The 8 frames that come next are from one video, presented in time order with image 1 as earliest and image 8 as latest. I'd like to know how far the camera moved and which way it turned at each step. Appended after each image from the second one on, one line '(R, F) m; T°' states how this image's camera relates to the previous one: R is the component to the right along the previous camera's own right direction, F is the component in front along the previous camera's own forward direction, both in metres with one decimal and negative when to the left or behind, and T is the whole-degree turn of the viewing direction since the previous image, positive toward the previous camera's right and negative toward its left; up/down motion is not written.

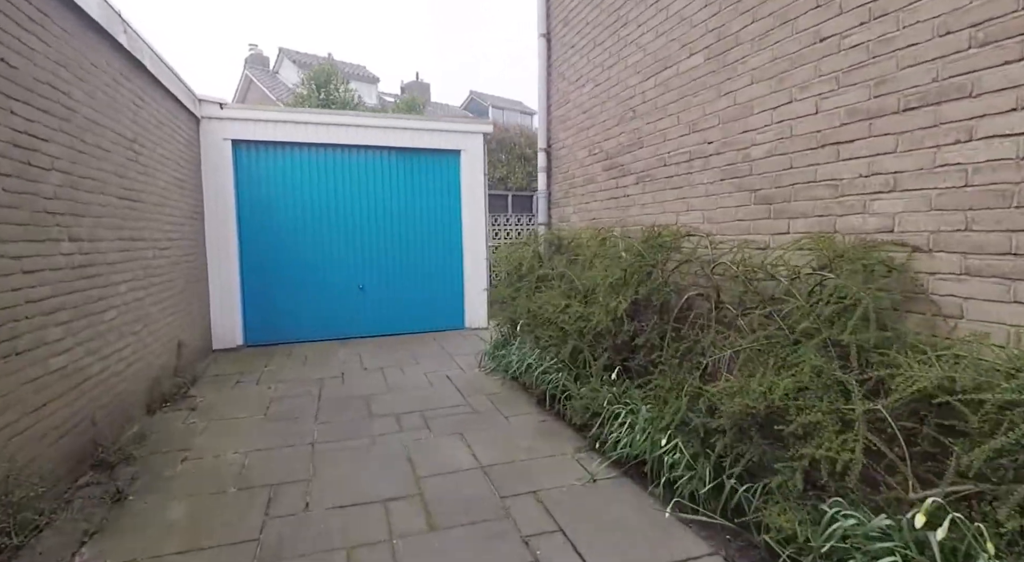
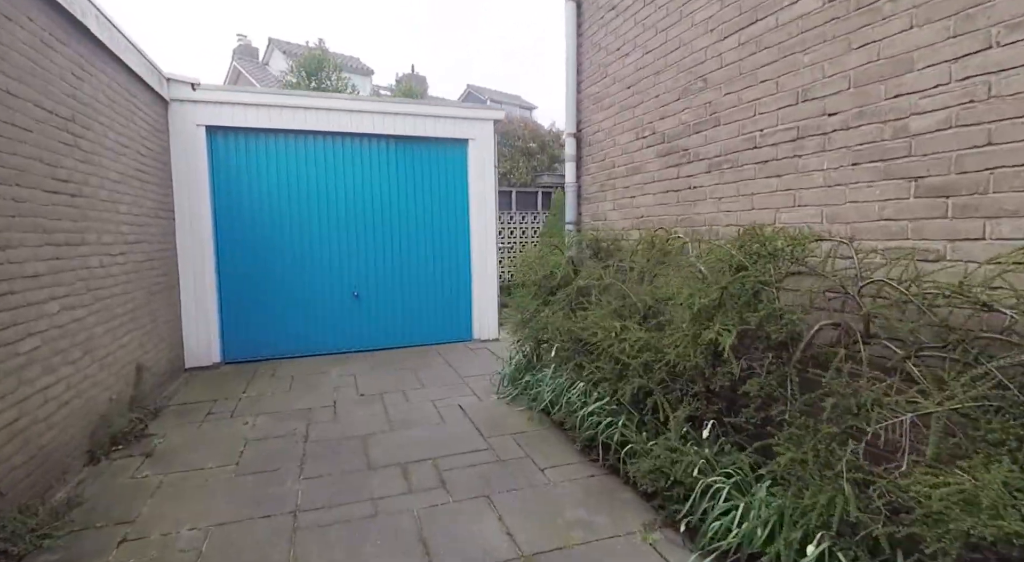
(-0.2, +0.8) m; +1°
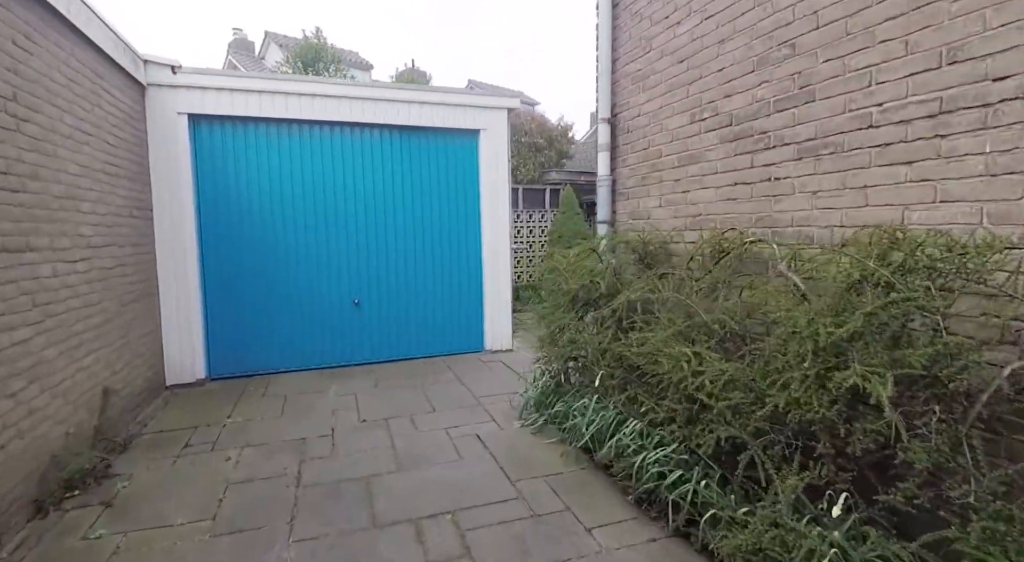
(-0.2, +0.6) m; 0°
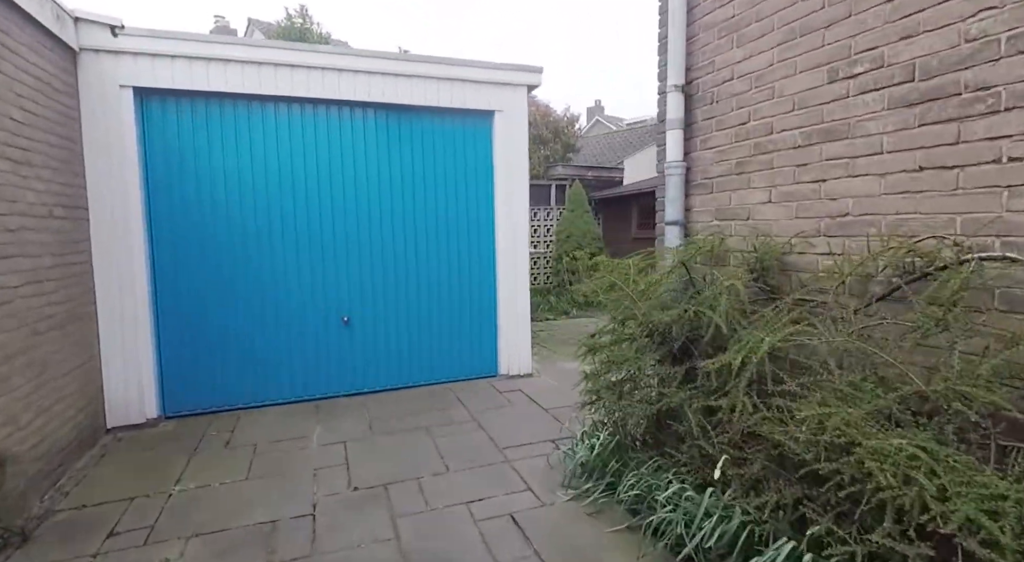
(-0.2, +0.9) m; +1°
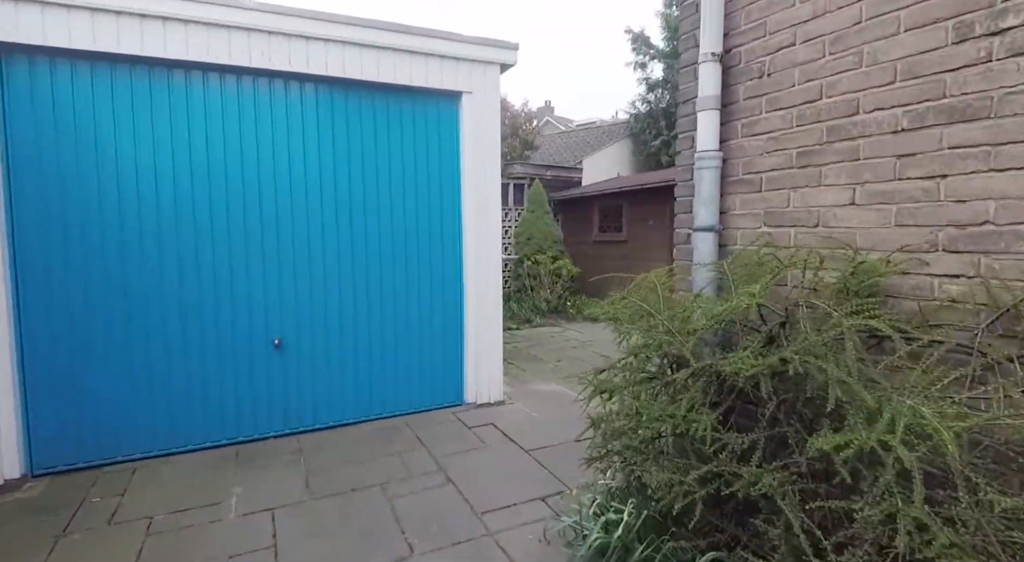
(-0.2, +0.7) m; +5°
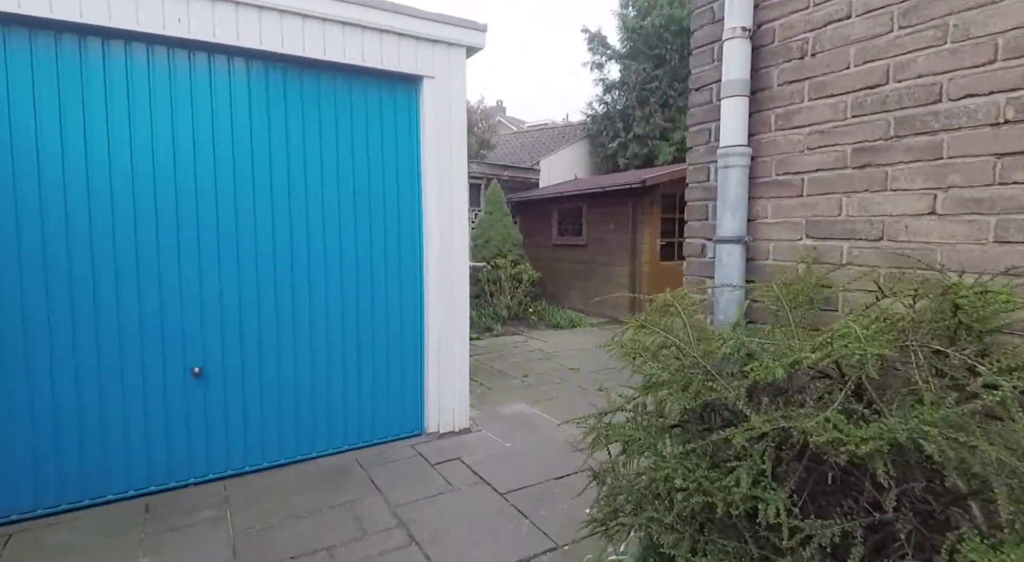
(-0.1, +0.4) m; +5°
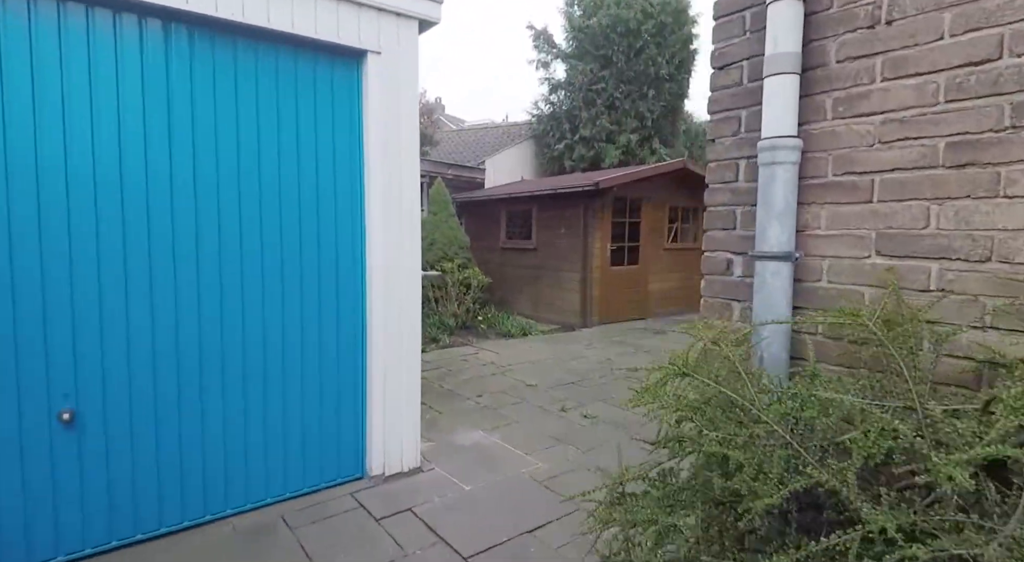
(-0.1, +0.5) m; +6°
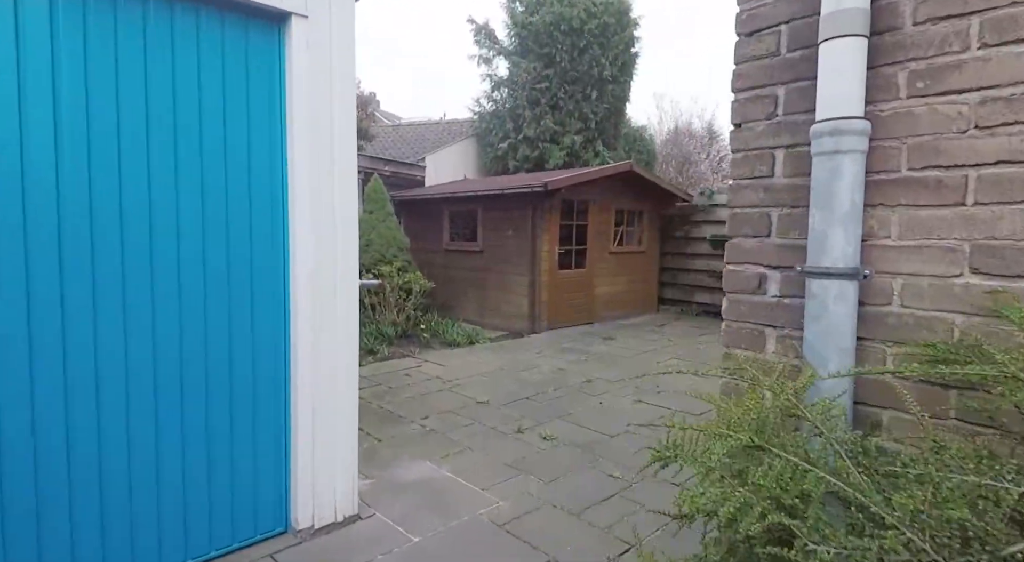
(-0.1, +0.4) m; +6°
